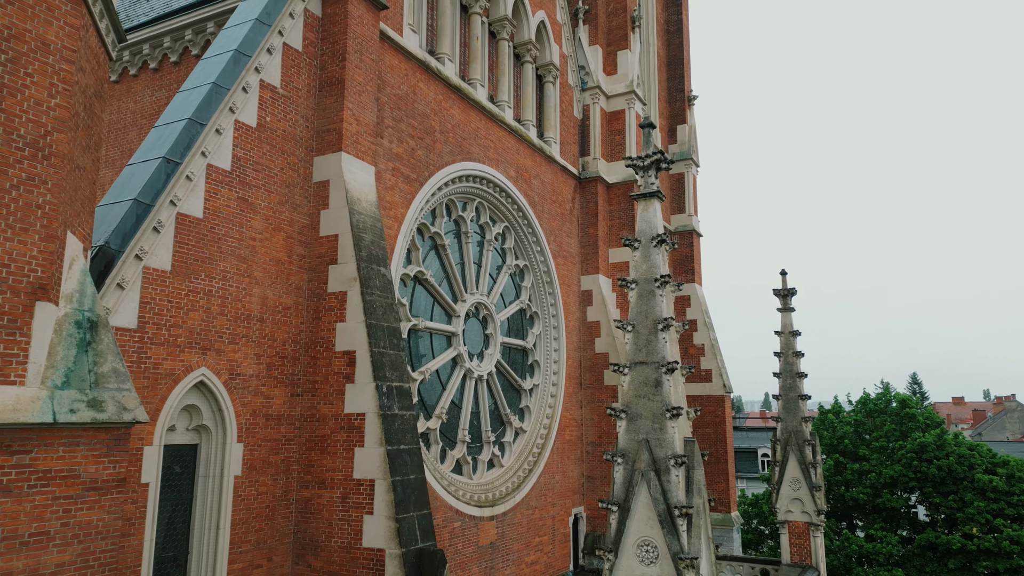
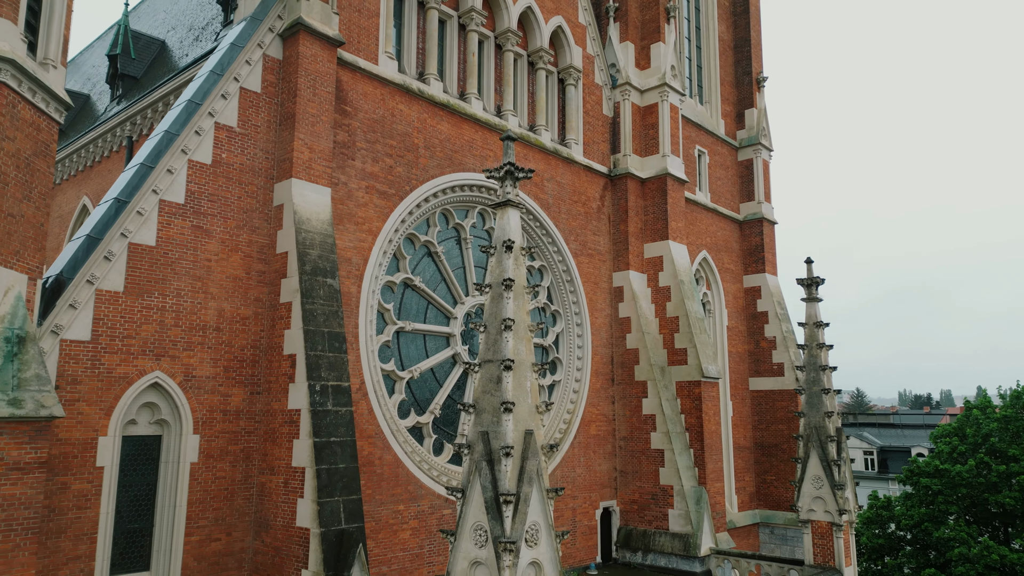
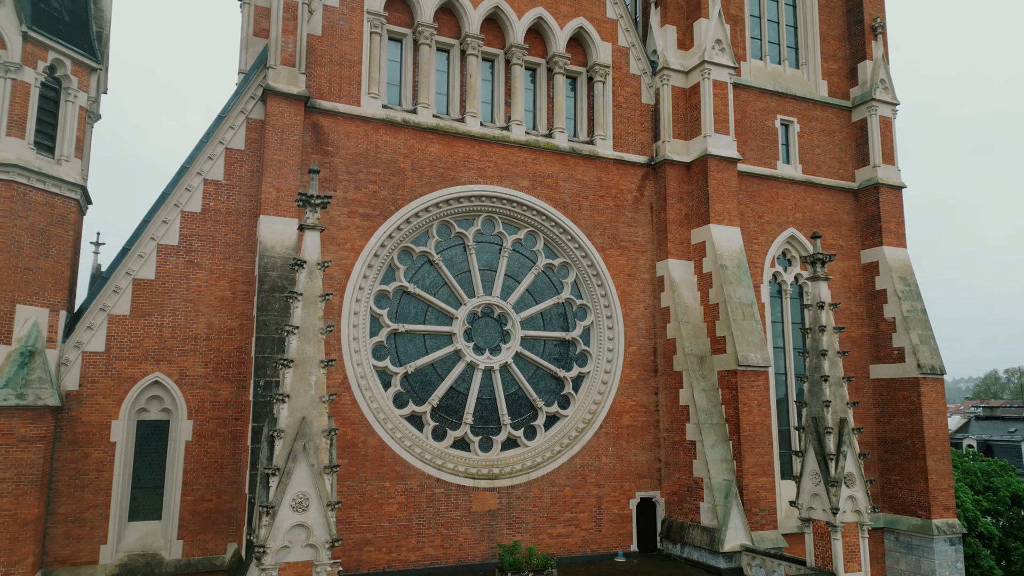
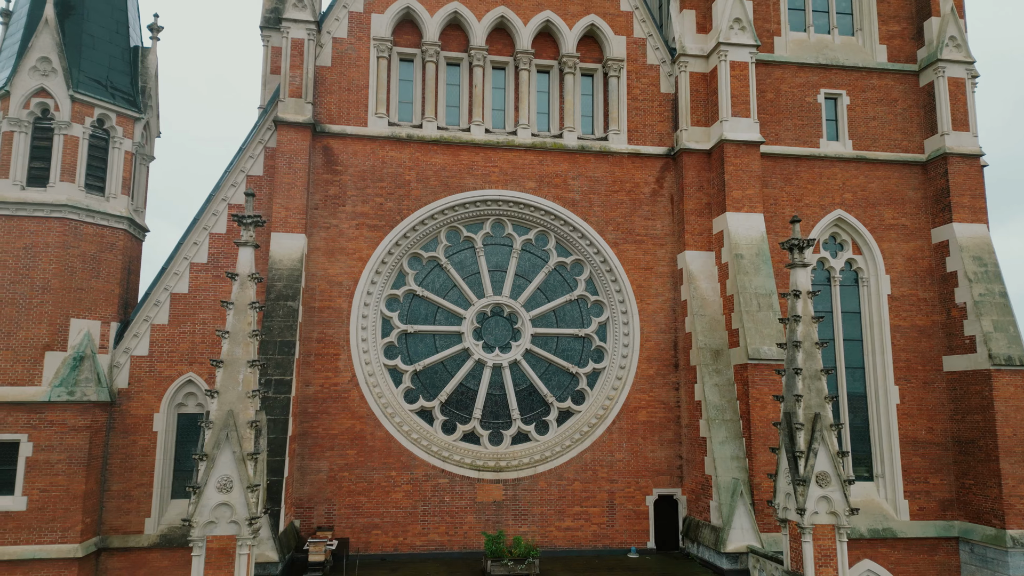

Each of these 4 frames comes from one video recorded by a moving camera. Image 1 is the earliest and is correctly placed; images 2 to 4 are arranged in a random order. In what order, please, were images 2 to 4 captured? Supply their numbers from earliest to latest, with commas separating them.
2, 3, 4
